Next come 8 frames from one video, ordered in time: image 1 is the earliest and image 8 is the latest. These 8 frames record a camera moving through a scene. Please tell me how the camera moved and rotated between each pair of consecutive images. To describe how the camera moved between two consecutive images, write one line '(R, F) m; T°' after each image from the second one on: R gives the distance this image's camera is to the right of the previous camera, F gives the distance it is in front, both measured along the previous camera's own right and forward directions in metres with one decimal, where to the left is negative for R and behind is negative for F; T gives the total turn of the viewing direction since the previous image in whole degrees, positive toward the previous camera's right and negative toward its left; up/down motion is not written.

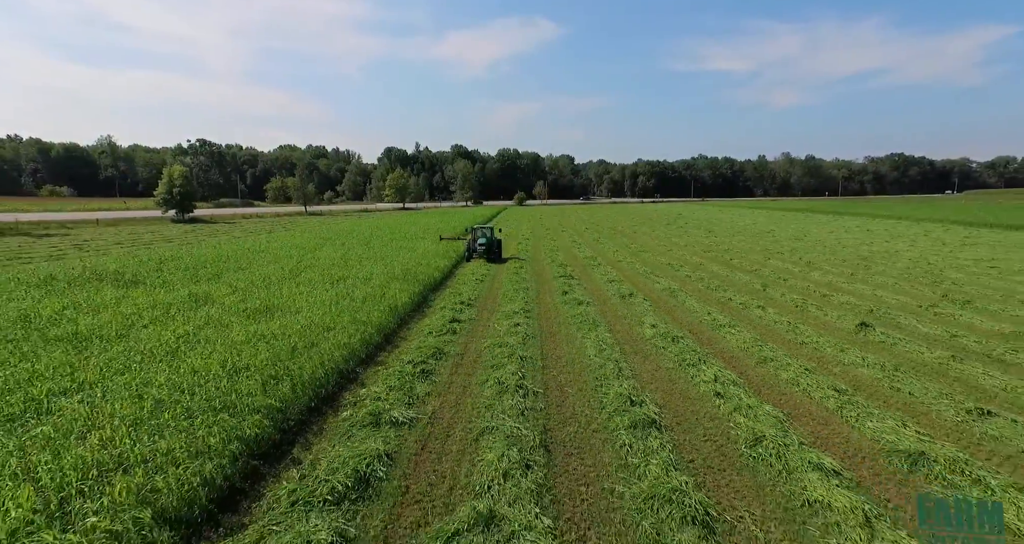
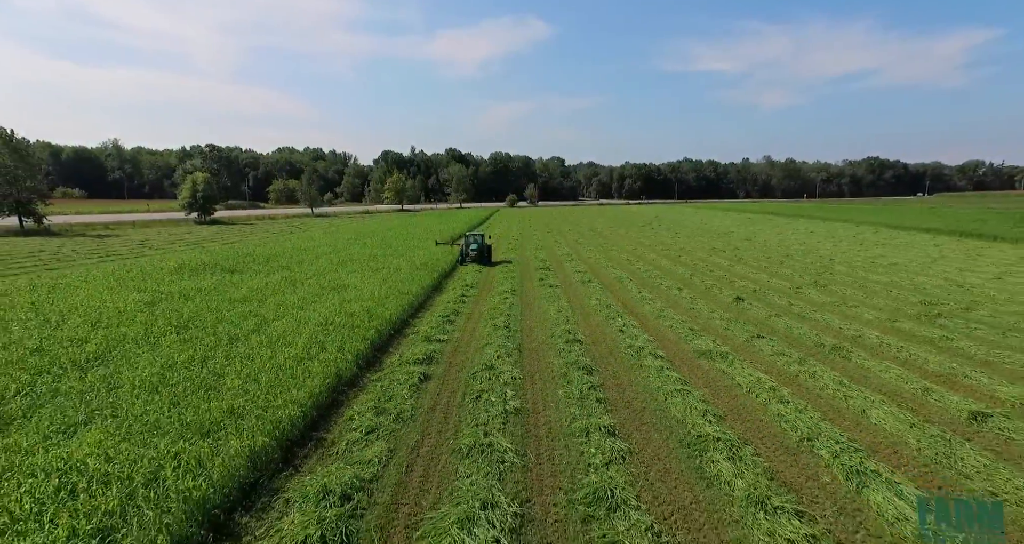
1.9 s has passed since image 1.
(0.0, -4.6) m; +1°
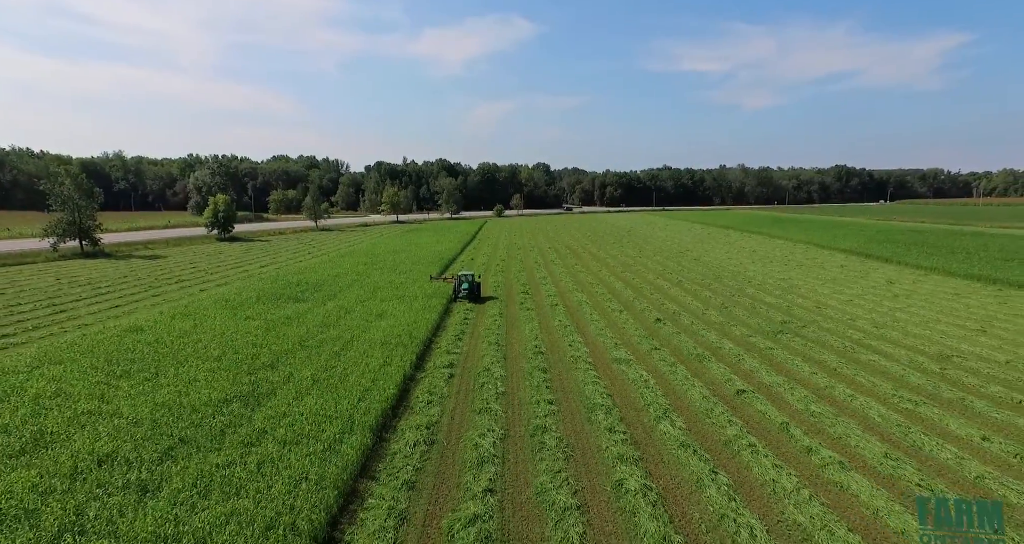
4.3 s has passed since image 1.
(0.0, -5.9) m; +1°
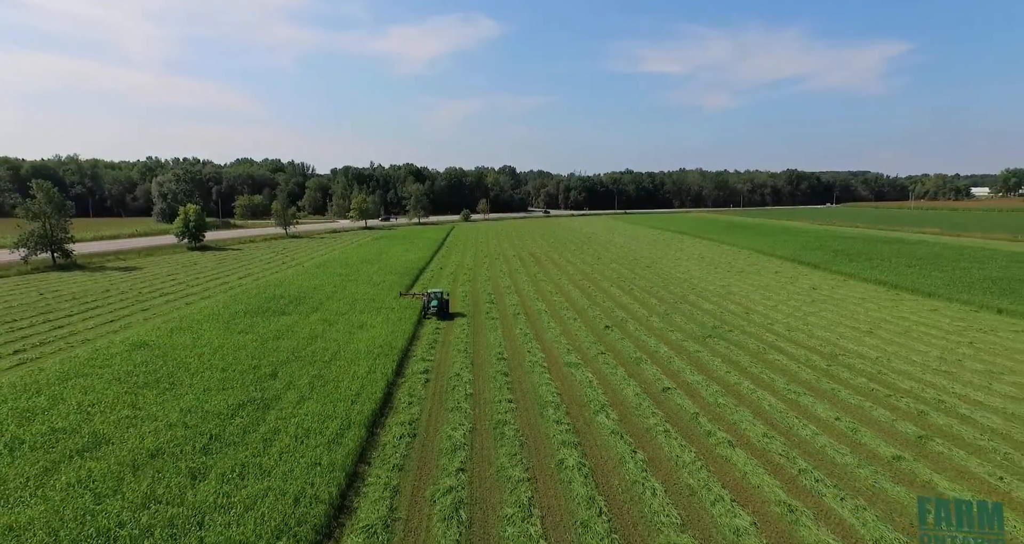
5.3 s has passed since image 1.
(0.0, -2.5) m; +3°
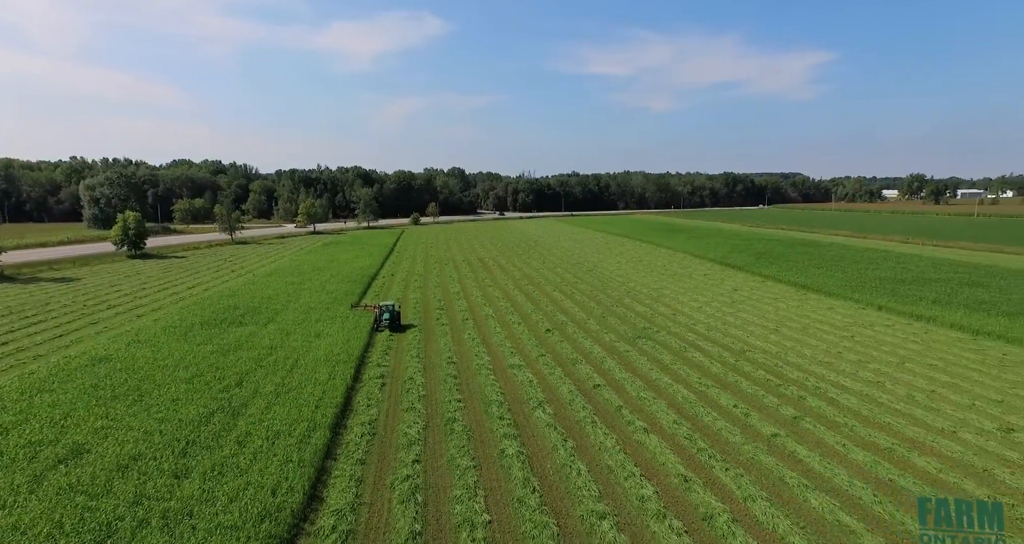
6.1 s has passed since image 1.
(+0.1, -1.8) m; +5°
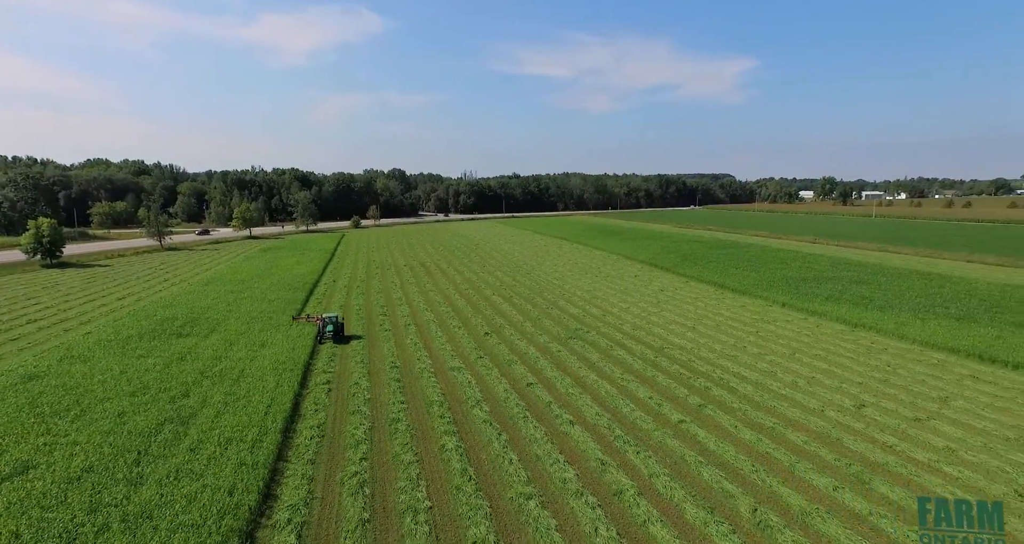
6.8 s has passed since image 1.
(+0.2, -1.5) m; +6°
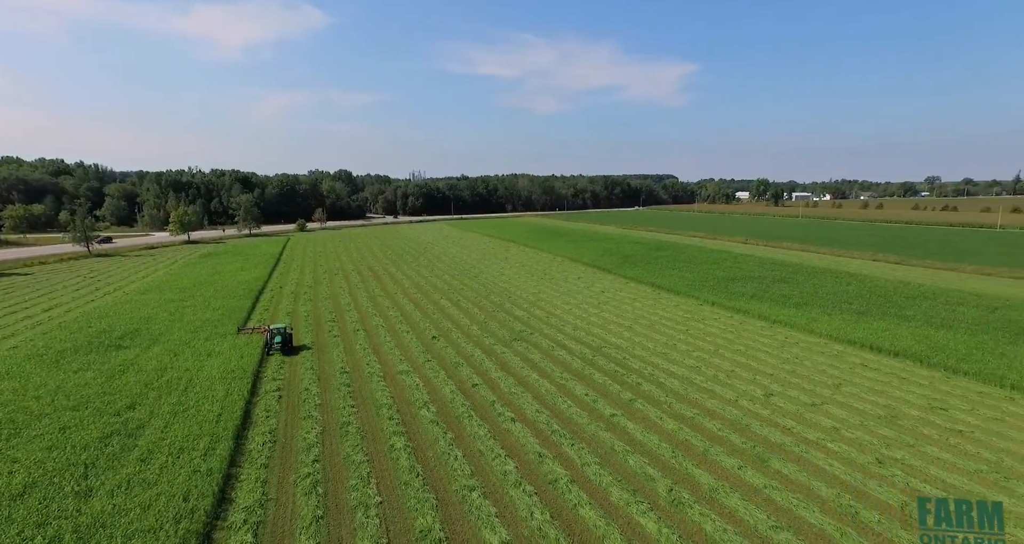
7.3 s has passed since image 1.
(+0.2, -1.1) m; +5°
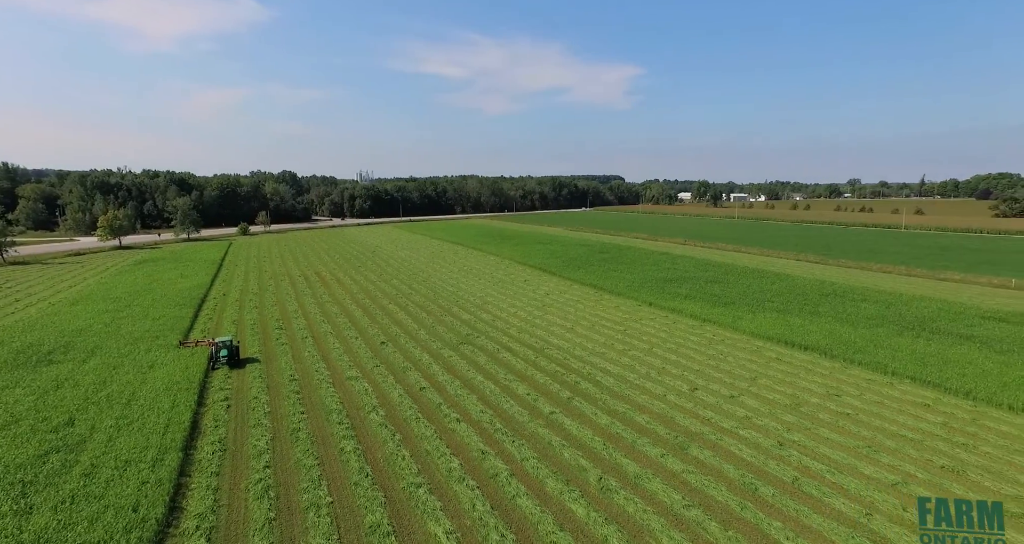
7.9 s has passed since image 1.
(+0.2, -1.0) m; +5°
